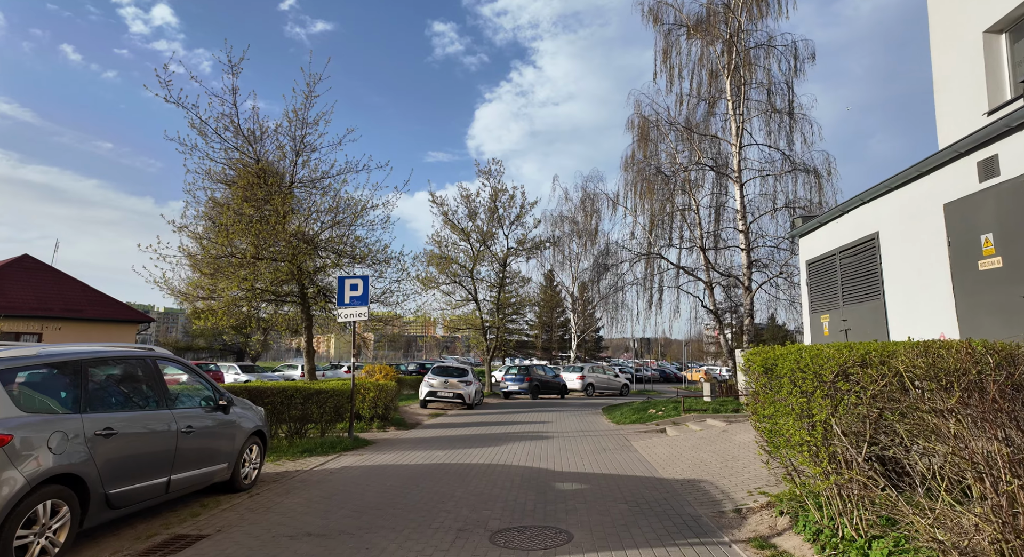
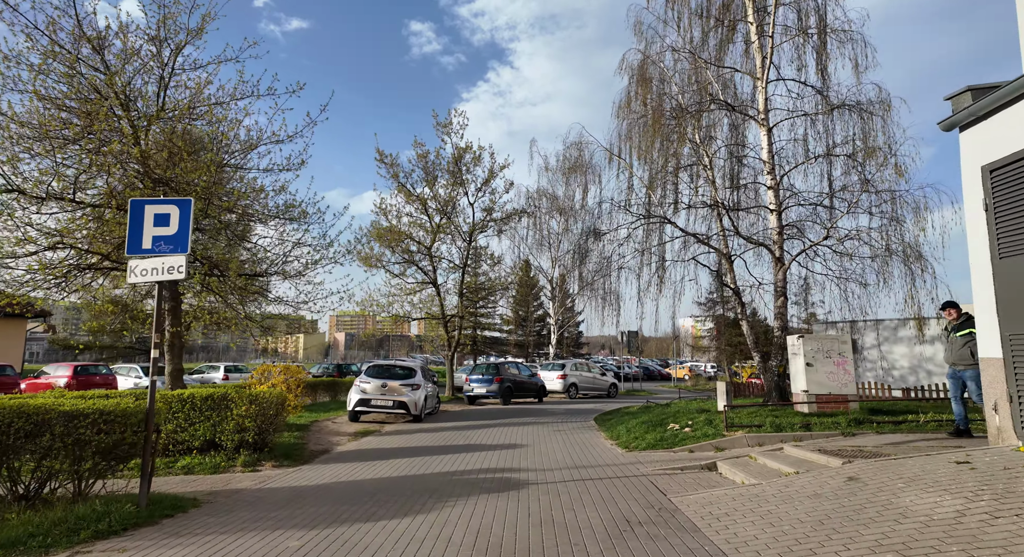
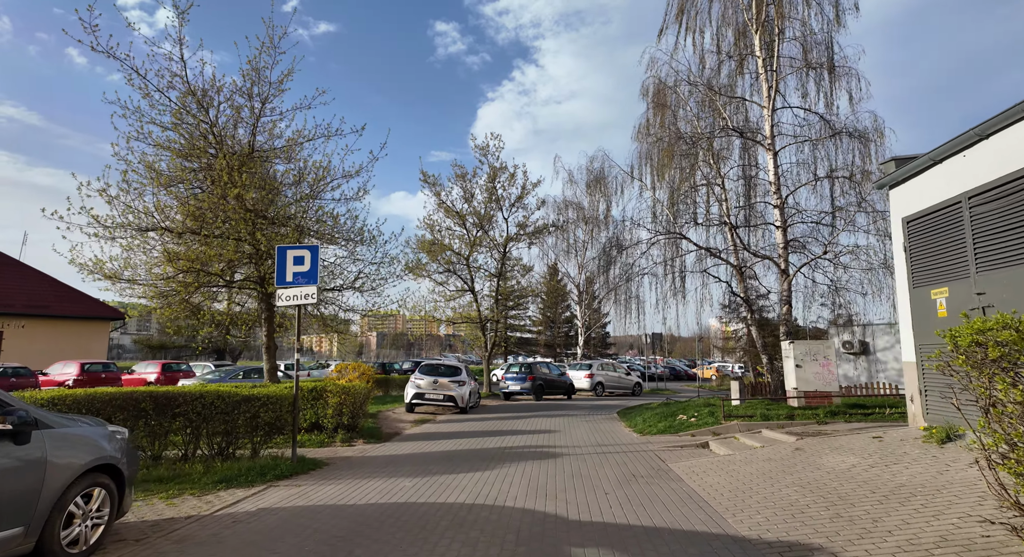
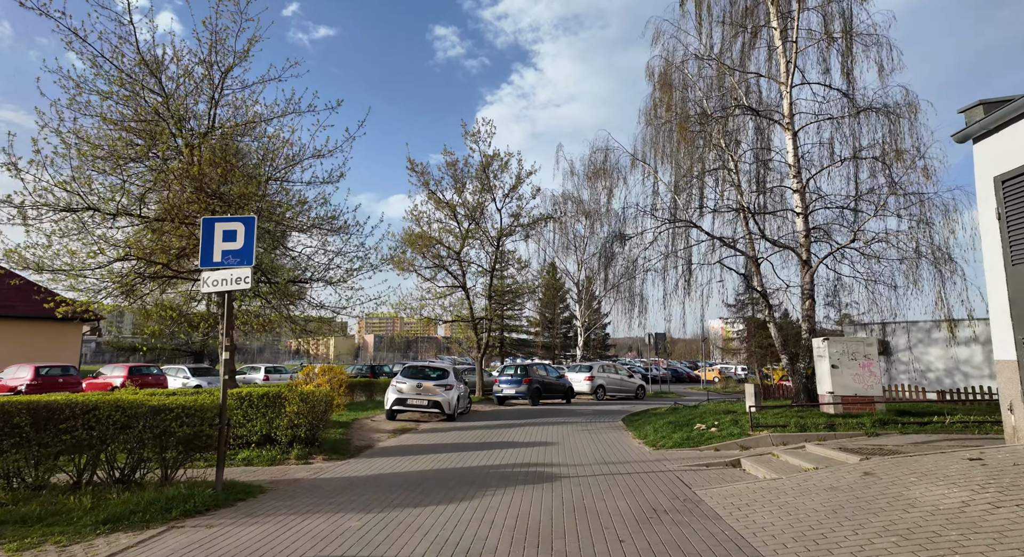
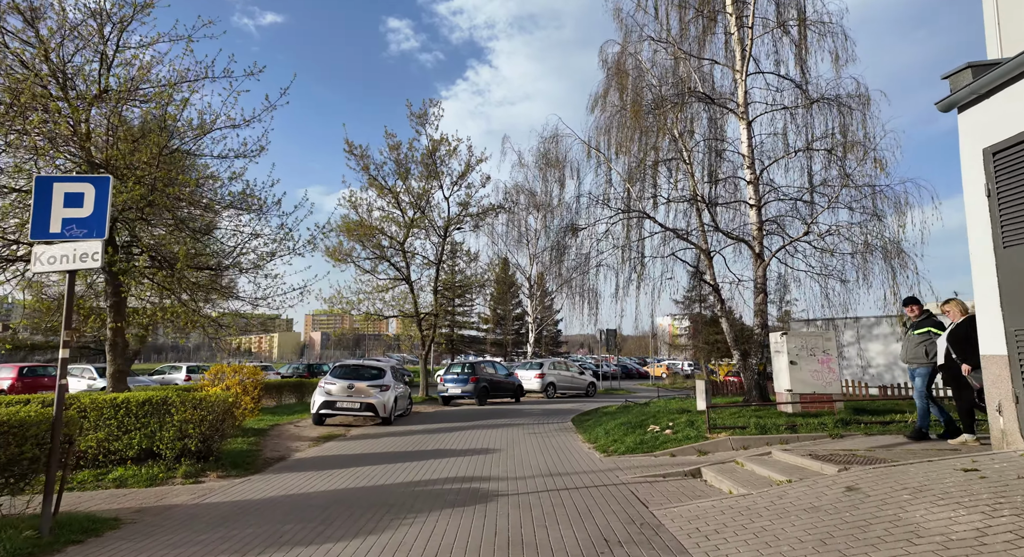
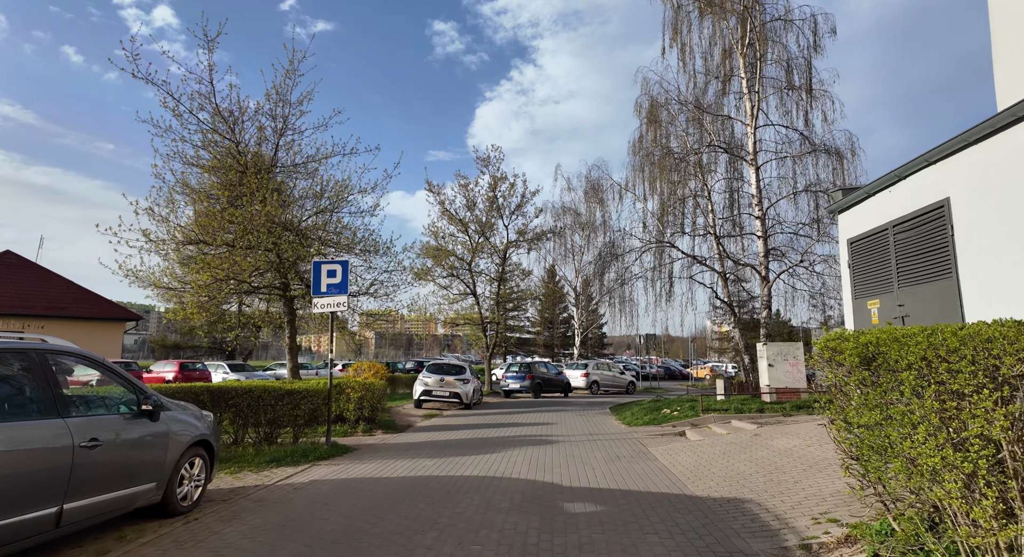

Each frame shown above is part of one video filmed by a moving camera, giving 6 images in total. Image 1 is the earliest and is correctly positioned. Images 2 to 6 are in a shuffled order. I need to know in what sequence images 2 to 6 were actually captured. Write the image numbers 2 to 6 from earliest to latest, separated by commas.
6, 3, 4, 2, 5
